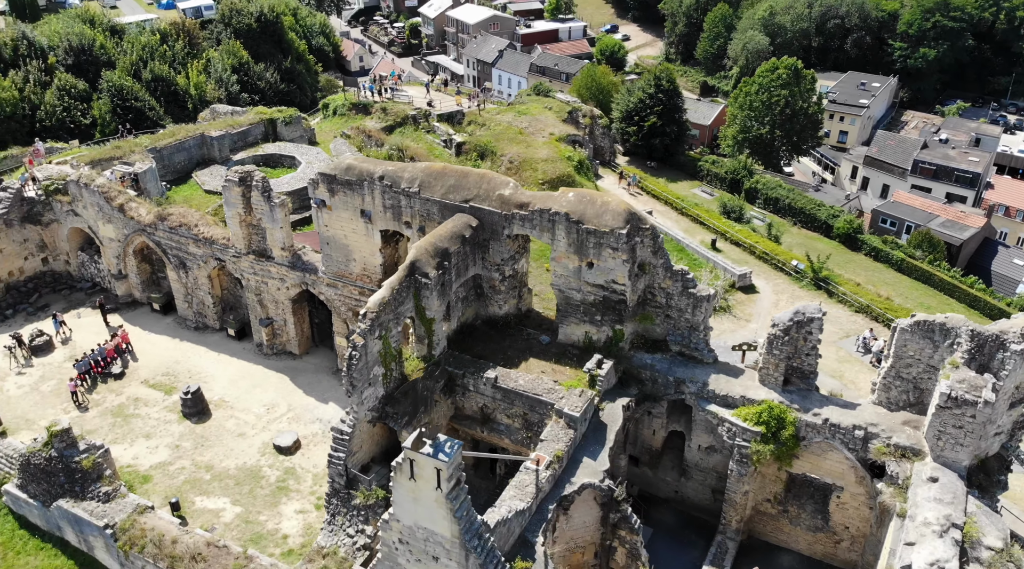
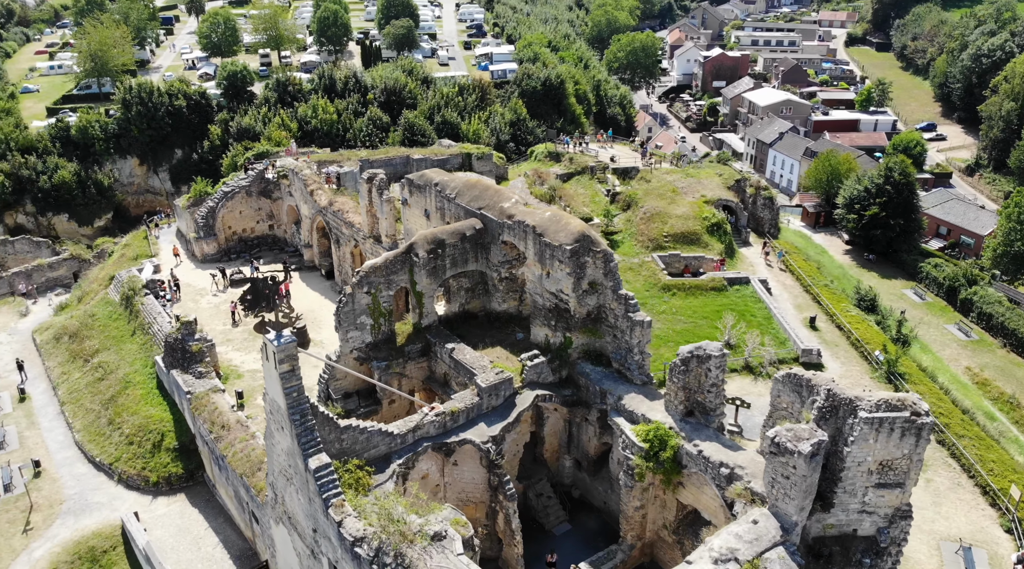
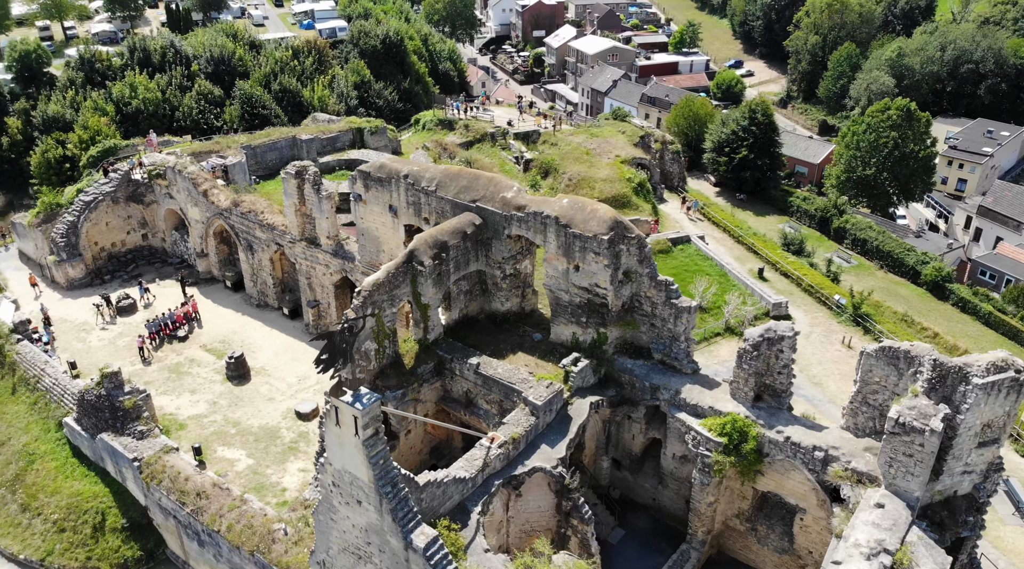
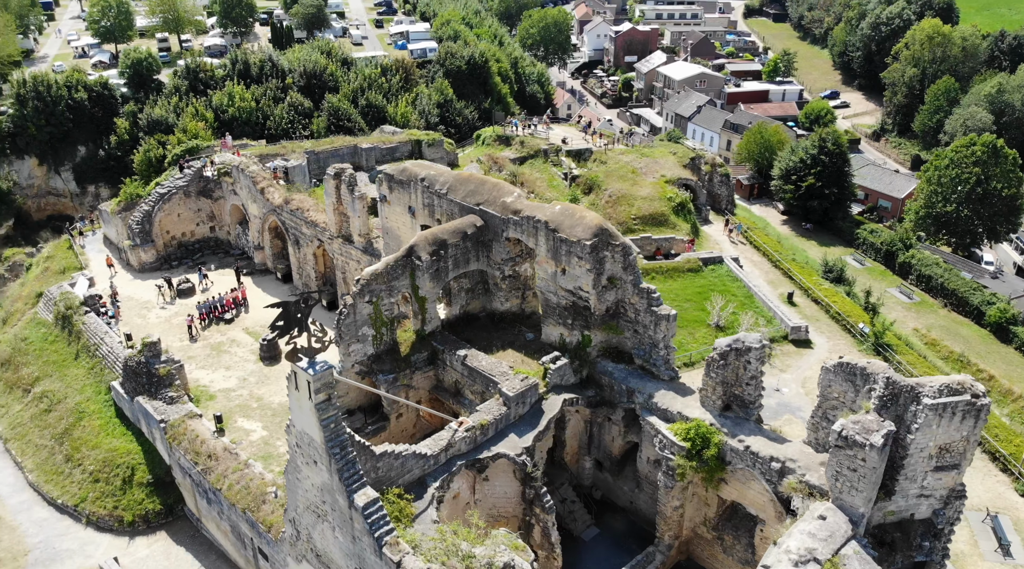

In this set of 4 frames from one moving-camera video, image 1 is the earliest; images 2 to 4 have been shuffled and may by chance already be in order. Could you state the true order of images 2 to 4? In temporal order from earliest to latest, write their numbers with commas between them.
3, 4, 2
